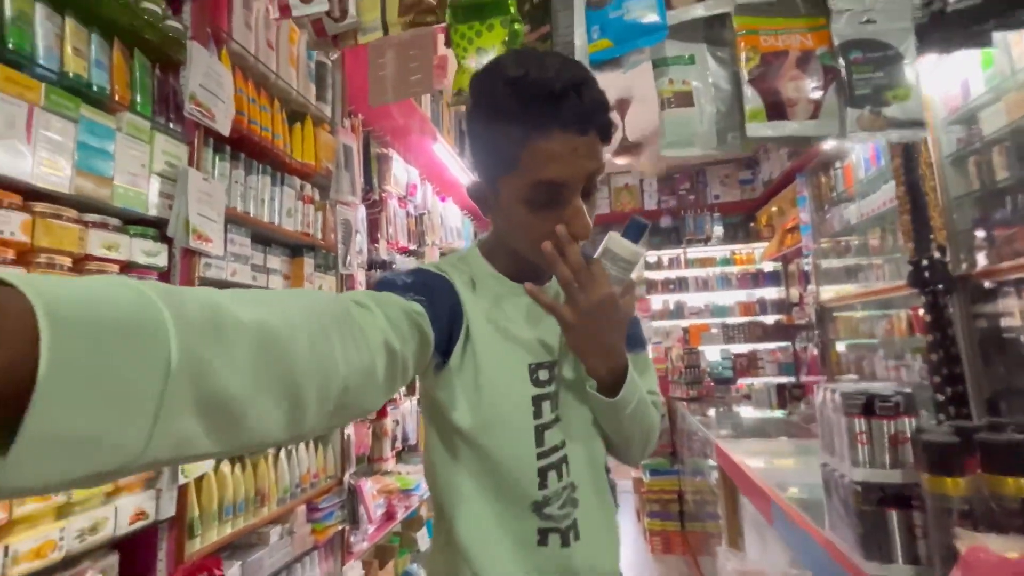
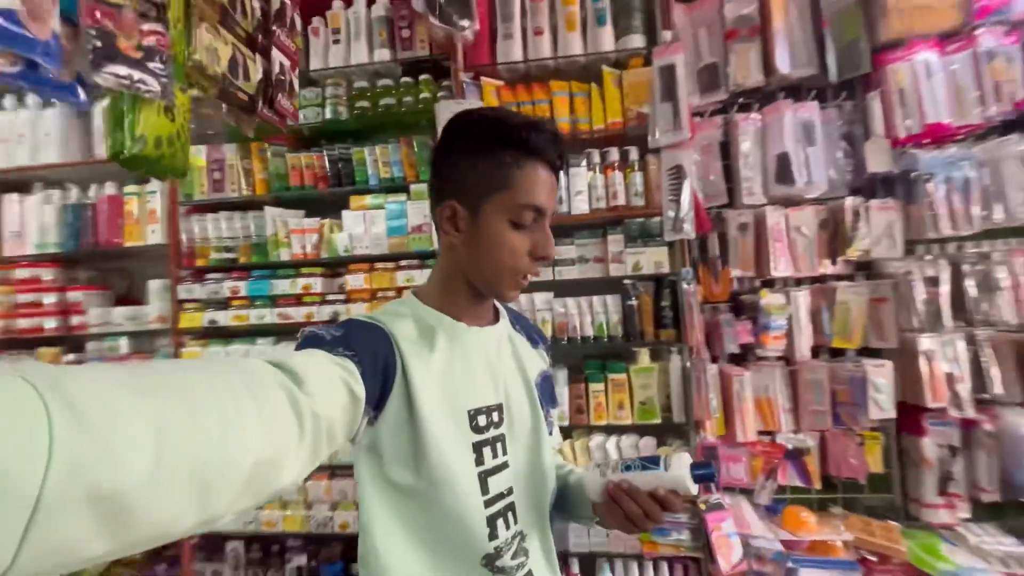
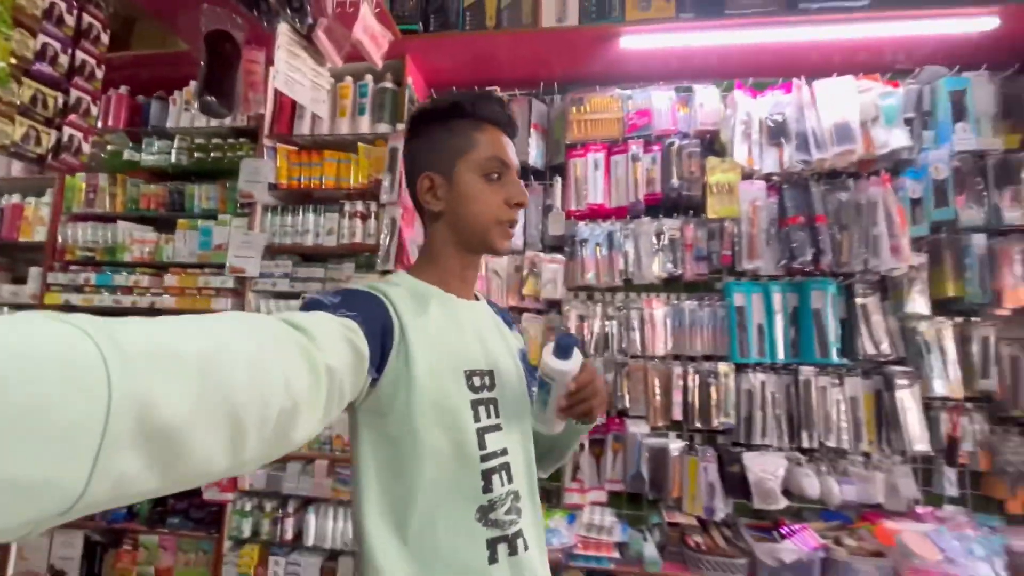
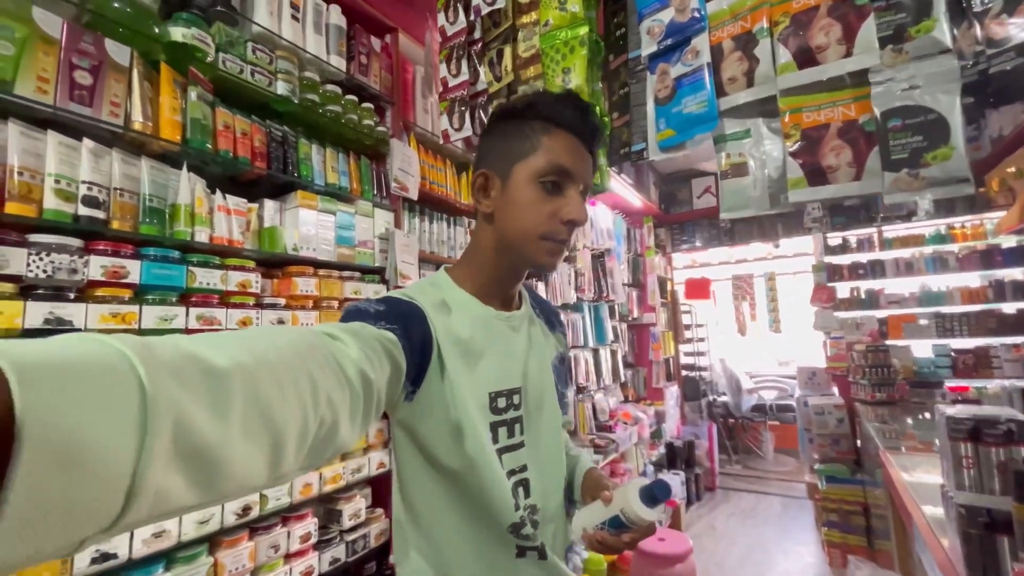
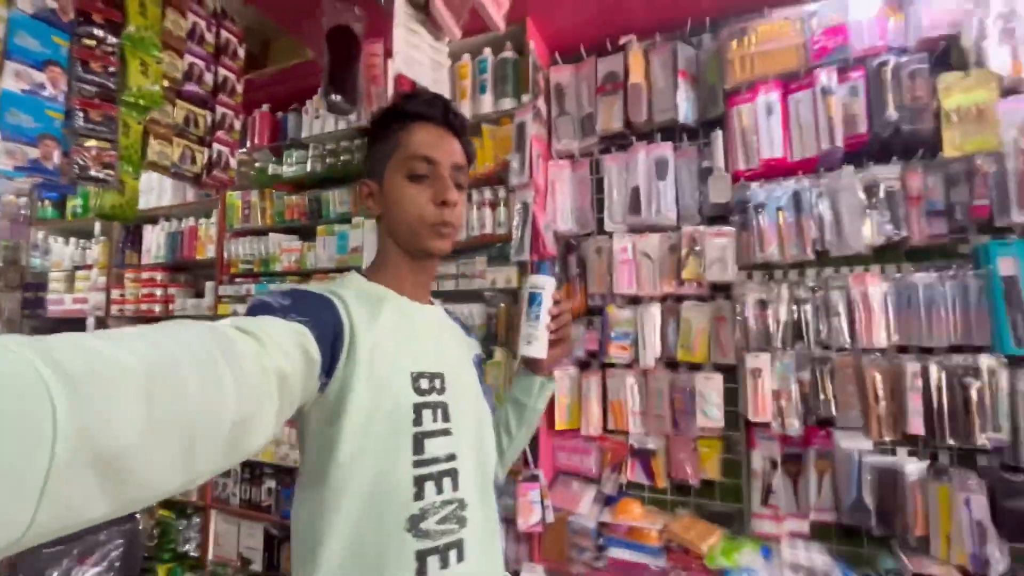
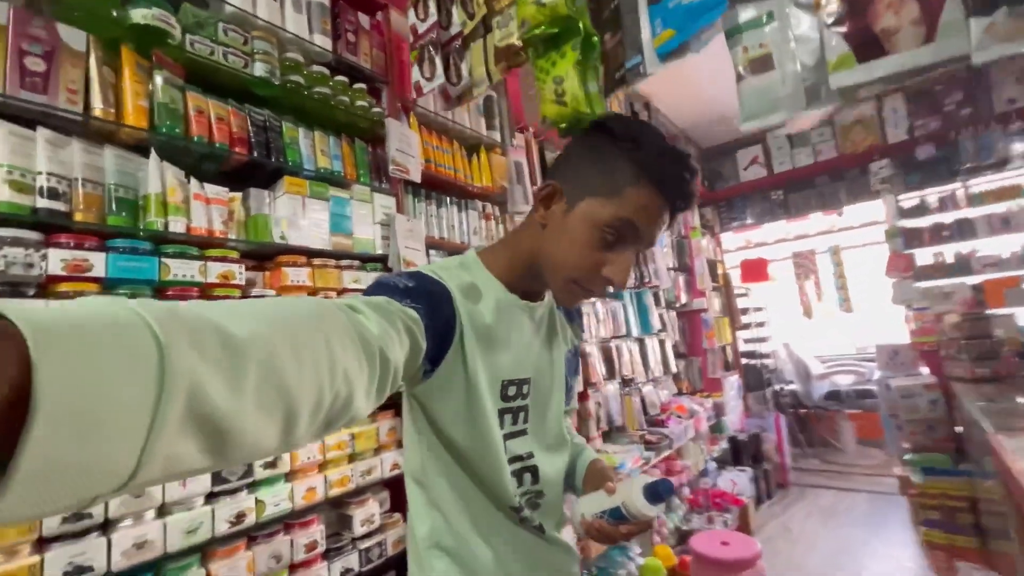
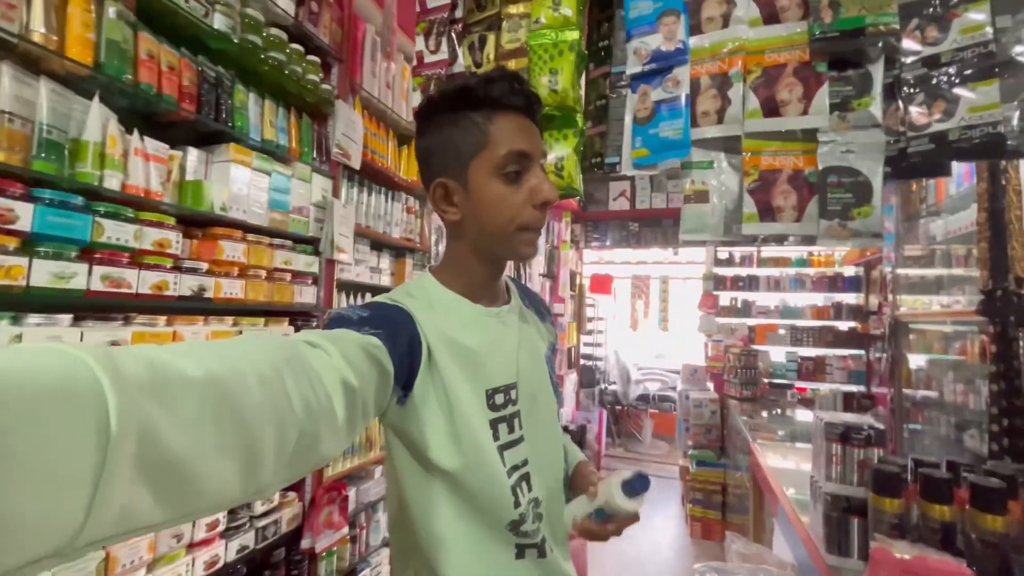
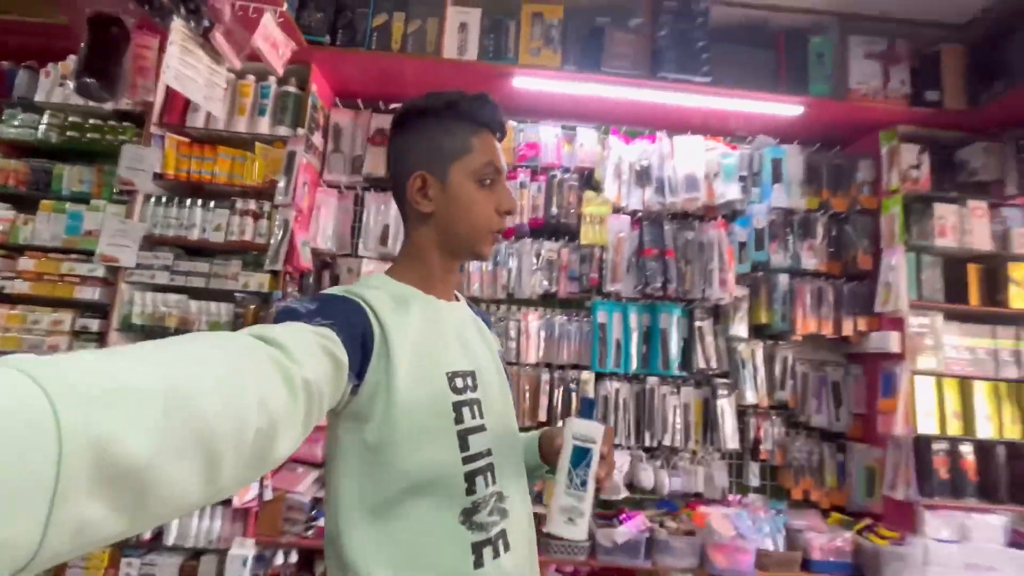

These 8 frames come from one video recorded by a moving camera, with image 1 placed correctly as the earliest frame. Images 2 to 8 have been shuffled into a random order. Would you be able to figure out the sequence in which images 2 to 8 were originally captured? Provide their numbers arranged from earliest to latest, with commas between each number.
7, 4, 6, 2, 5, 3, 8
